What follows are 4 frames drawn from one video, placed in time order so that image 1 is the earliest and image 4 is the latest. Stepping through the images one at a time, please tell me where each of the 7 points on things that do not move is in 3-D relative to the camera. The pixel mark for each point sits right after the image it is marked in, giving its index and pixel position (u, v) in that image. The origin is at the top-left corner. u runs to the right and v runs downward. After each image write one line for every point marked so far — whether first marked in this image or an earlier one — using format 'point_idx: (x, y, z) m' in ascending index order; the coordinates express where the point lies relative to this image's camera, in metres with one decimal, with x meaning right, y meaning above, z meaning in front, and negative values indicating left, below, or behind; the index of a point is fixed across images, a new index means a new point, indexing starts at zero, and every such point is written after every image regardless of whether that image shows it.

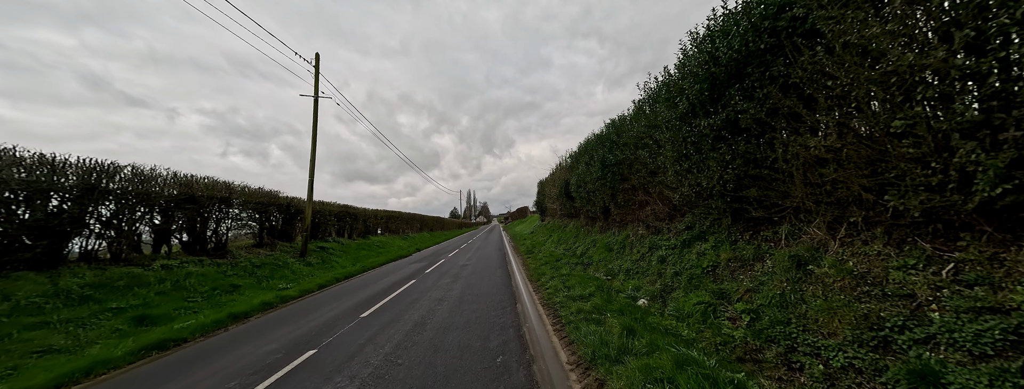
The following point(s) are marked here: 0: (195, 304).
0: (-8.5, -2.9, +8.0) m
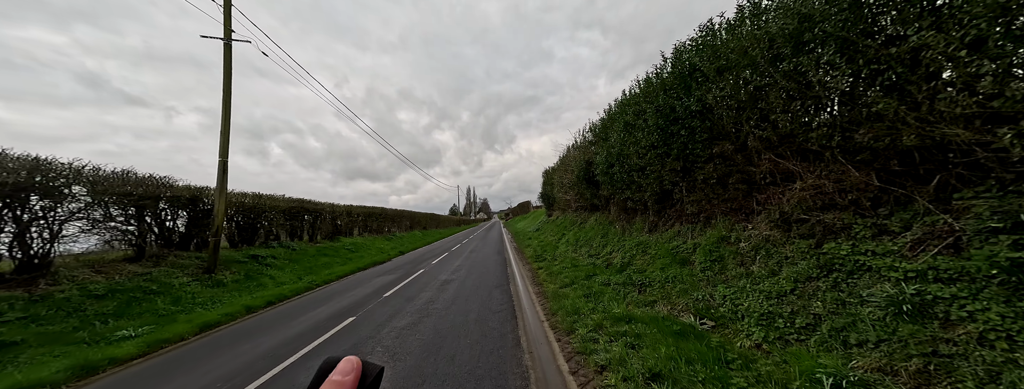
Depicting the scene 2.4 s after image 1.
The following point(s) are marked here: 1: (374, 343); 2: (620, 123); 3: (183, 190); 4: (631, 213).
0: (-8.4, -2.6, +3.5) m
1: (-2.3, -2.5, +5.1) m
2: (+3.4, +2.3, +9.4) m
3: (-11.1, +0.2, +10.1) m
4: (+4.3, -0.7, +10.7) m
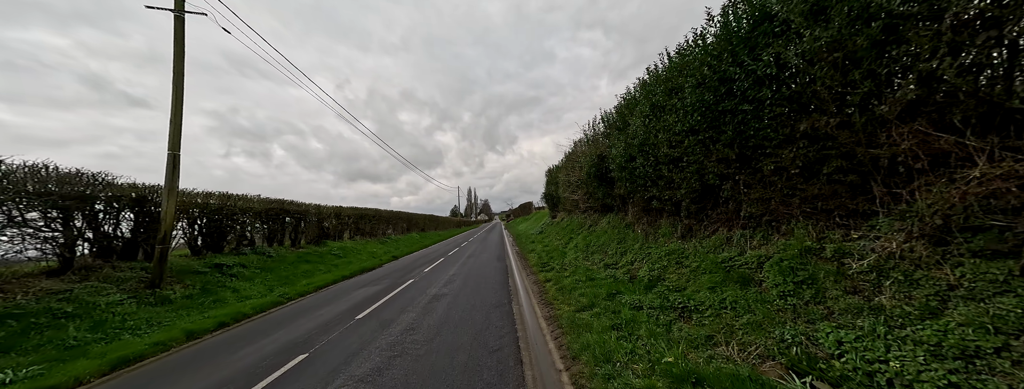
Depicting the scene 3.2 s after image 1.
0: (-8.3, -2.5, +2.0) m
1: (-2.3, -2.4, +3.5) m
2: (+3.5, +2.3, +7.8) m
3: (-11.0, +0.2, +8.5) m
4: (+4.4, -0.6, +9.1) m
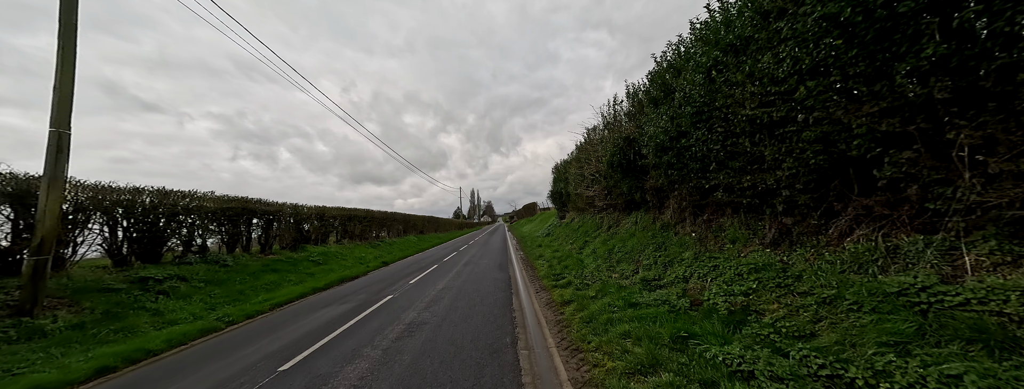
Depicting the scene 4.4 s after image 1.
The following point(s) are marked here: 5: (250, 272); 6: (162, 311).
0: (-8.3, -2.3, -0.3) m
1: (-2.2, -2.2, +1.1) m
2: (+3.5, +2.5, +5.4) m
3: (-11.0, +0.3, +6.3) m
4: (+4.5, -0.4, +6.7) m
5: (-10.0, -3.0, +11.4) m
6: (-9.0, -2.9, +7.6) m
